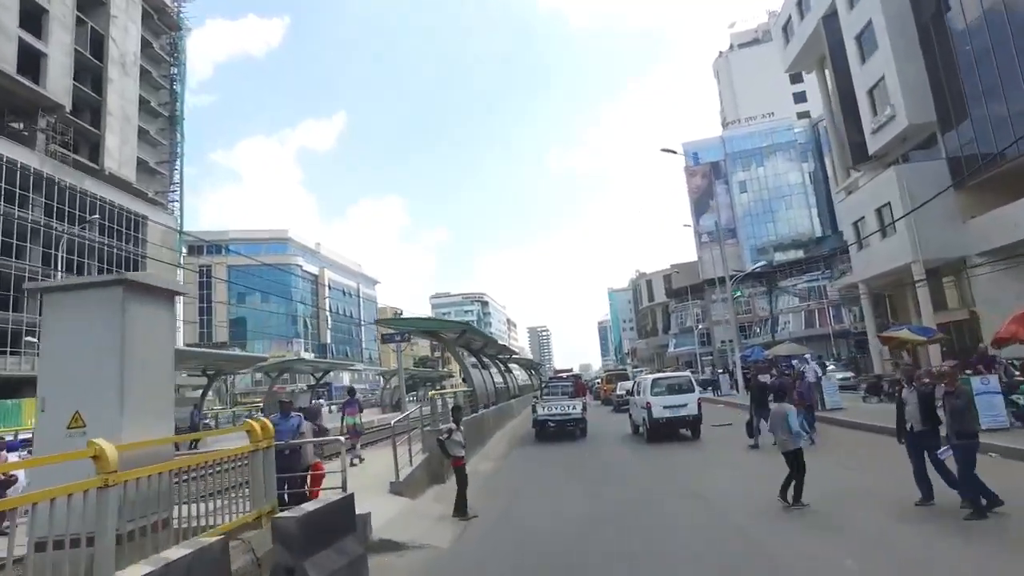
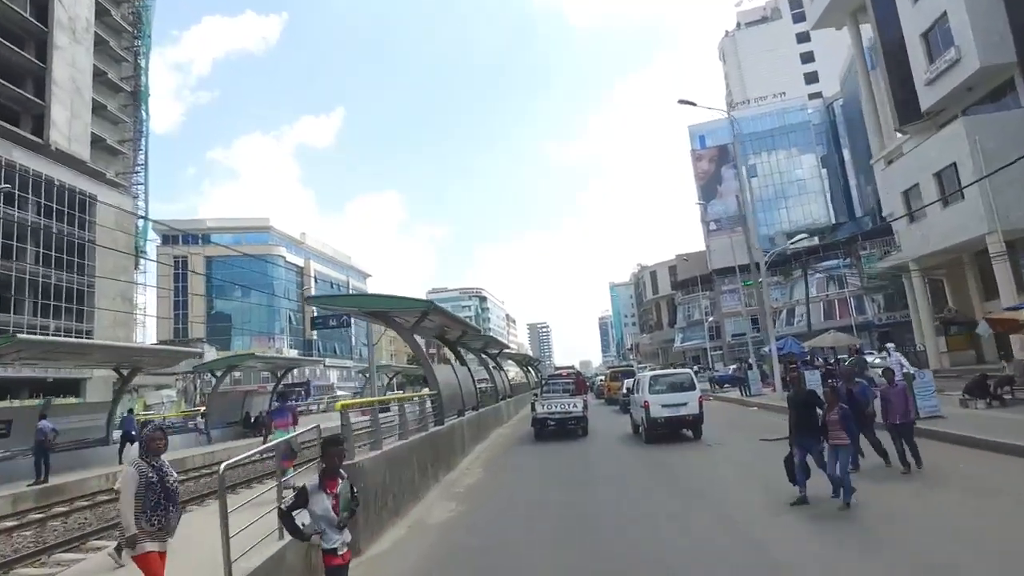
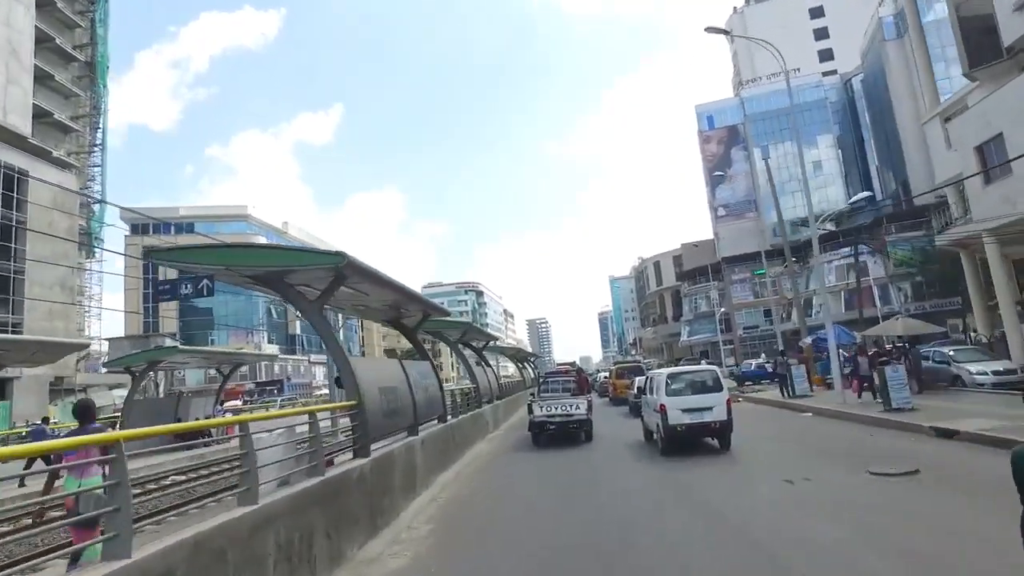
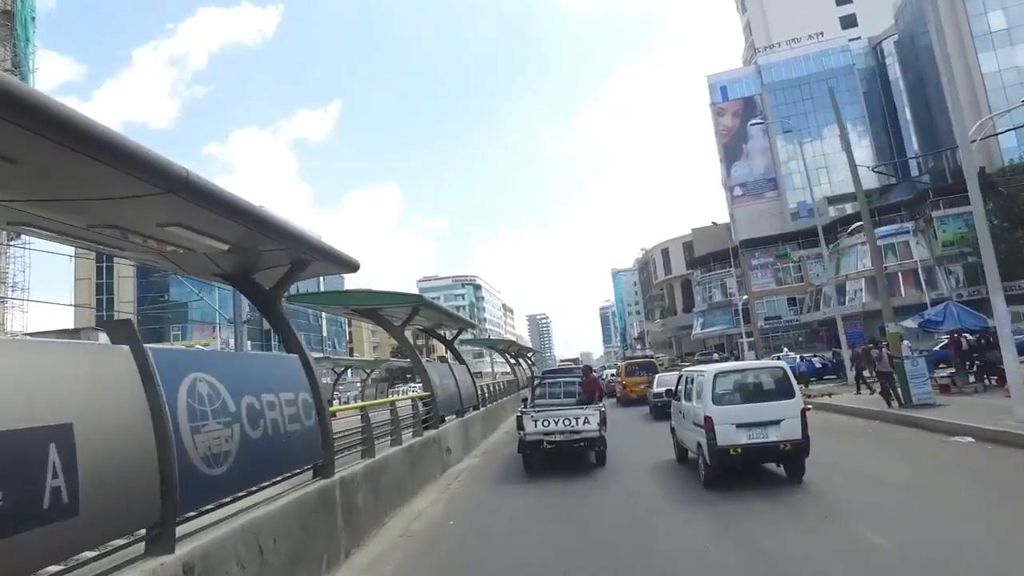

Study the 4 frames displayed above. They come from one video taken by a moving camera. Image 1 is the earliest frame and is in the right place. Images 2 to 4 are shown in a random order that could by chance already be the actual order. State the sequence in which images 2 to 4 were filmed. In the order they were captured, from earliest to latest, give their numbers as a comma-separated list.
2, 3, 4
